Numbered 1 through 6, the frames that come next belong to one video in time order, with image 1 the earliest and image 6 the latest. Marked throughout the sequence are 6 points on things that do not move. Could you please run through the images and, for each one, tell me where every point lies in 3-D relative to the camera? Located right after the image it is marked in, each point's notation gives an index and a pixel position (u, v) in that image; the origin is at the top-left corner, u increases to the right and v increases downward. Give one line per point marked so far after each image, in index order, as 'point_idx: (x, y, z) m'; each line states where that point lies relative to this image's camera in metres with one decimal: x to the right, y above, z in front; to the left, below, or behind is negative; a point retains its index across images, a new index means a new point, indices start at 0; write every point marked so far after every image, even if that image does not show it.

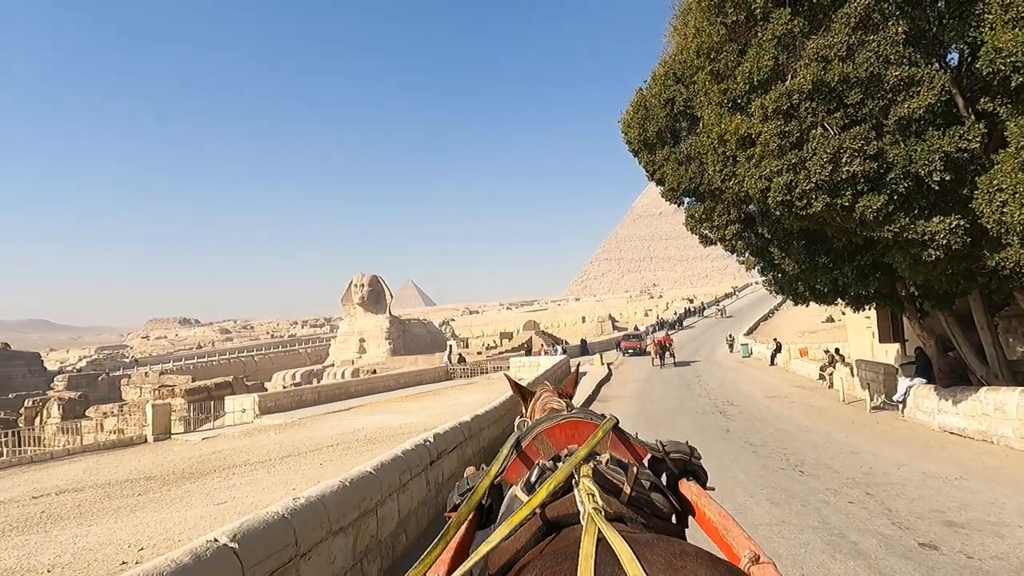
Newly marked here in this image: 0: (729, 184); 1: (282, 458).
0: (+3.2, +1.5, +9.1) m
1: (-5.2, -3.8, +13.8) m
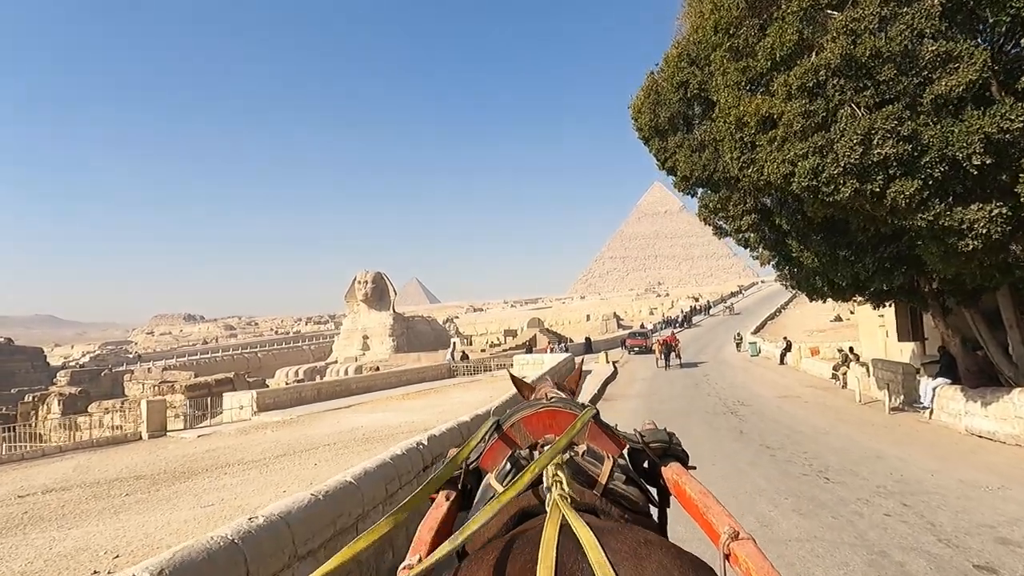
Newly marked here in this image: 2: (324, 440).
0: (+3.3, +1.6, +8.5) m
1: (-5.1, -3.7, +13.3) m
2: (-4.5, -3.7, +14.7) m
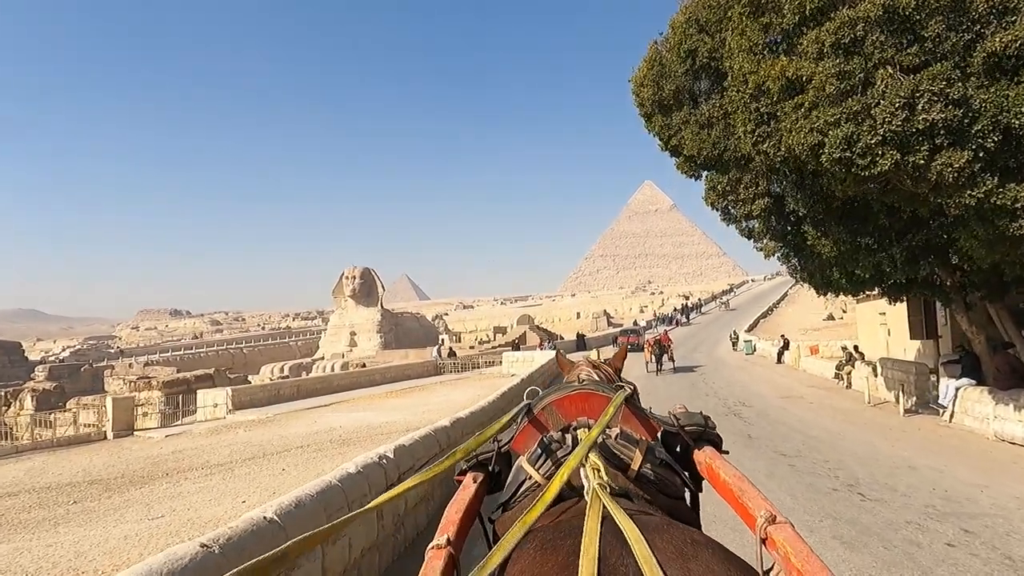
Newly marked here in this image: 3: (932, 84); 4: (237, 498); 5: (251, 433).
0: (+3.2, +1.8, +7.6) m
1: (-5.4, -3.5, +12.3) m
2: (-4.8, -3.5, +13.7) m
3: (+3.9, +1.9, +5.7) m
4: (-3.9, -3.0, +8.7) m
5: (-6.9, -3.8, +16.1) m
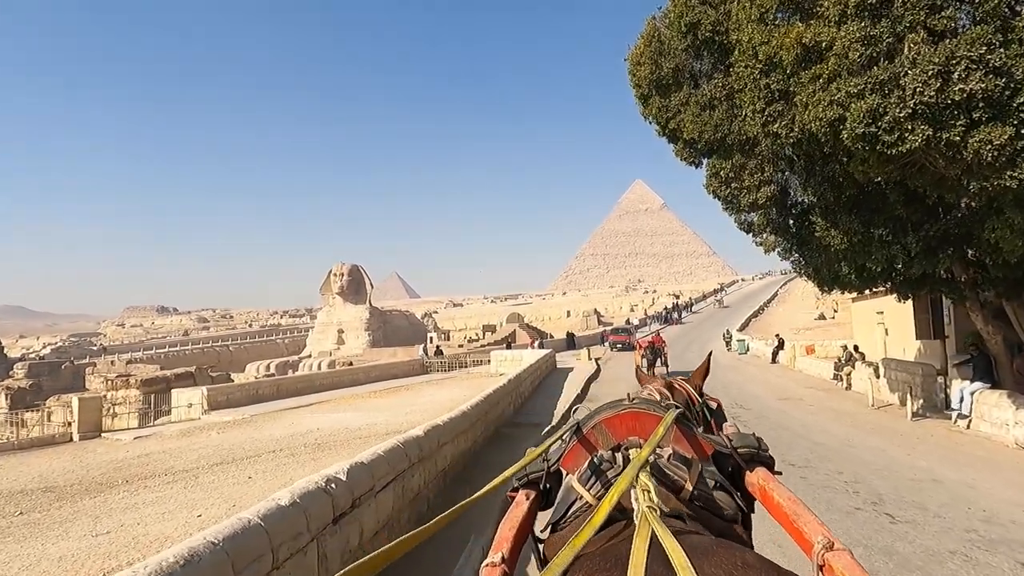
0: (+3.0, +1.8, +6.9) m
1: (-5.7, -3.4, +11.5) m
2: (-5.1, -3.3, +12.9) m
3: (+3.8, +2.0, +5.0) m
4: (-4.2, -2.9, +7.9) m
5: (-7.2, -3.7, +15.2) m
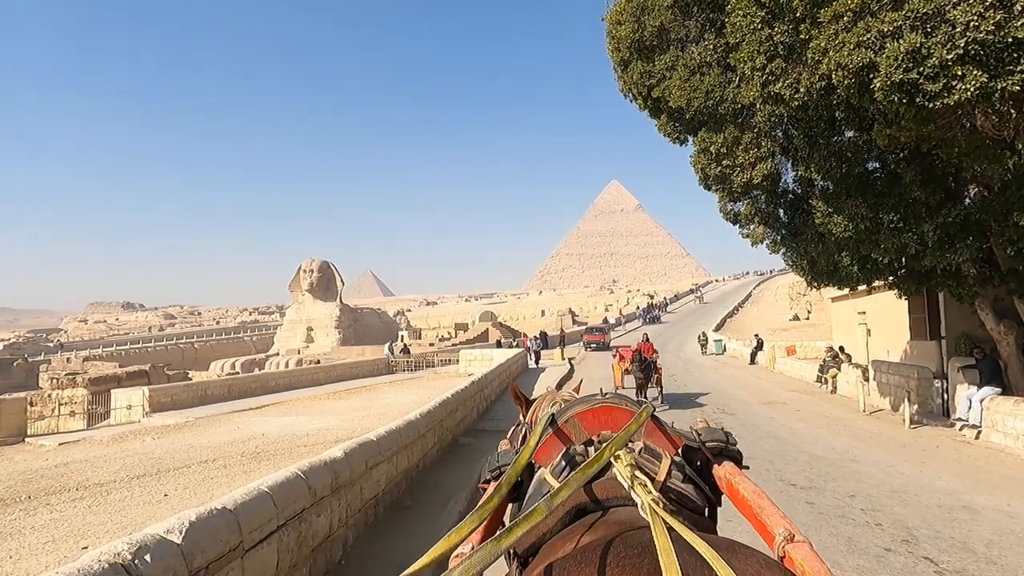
0: (+2.6, +1.9, +5.9) m
1: (-6.3, -3.2, +10.1) m
2: (-5.8, -3.1, +11.5) m
3: (+3.5, +2.1, +4.0) m
4: (-4.7, -2.7, +6.6) m
5: (-8.0, -3.5, +13.8) m
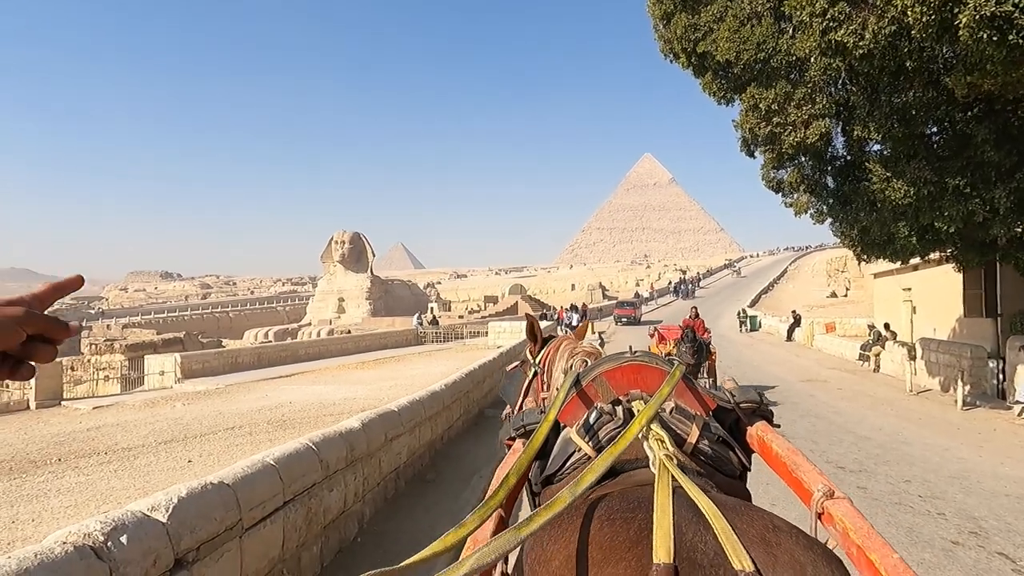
0: (+2.8, +2.2, +5.3) m
1: (-5.9, -2.6, +10.2) m
2: (-5.3, -2.5, +11.6) m
3: (+3.7, +2.3, +3.4) m
4: (-4.4, -2.3, +6.5) m
5: (-7.4, -2.7, +13.9) m
